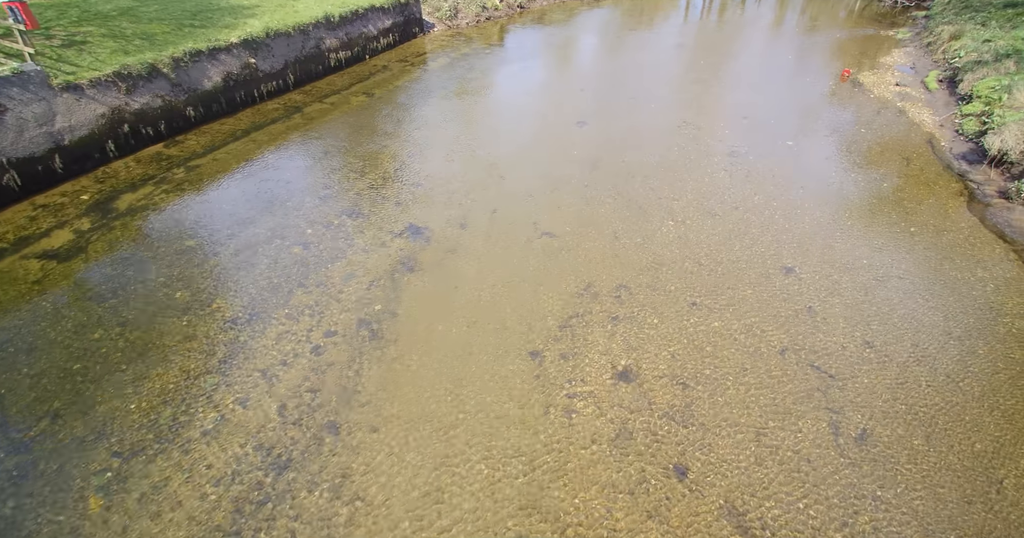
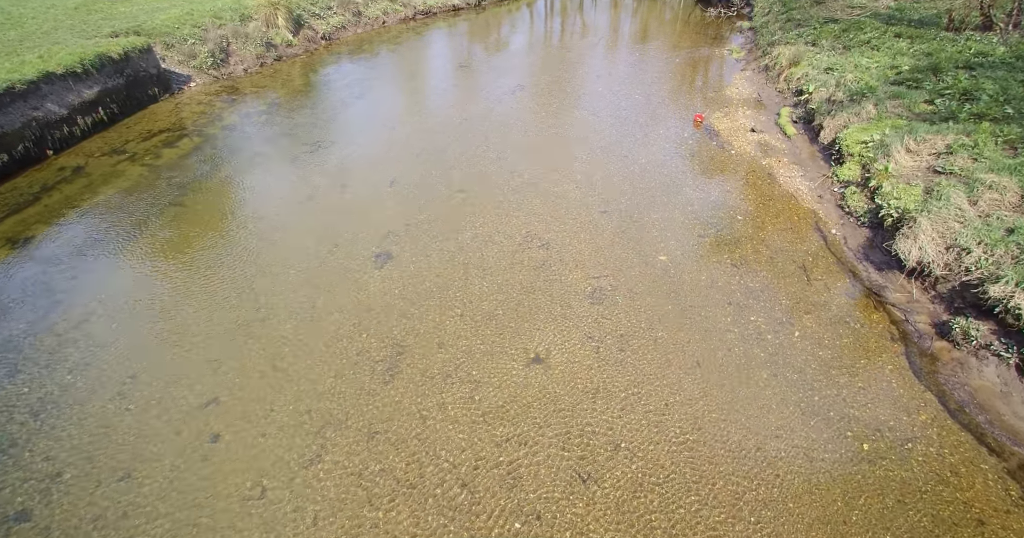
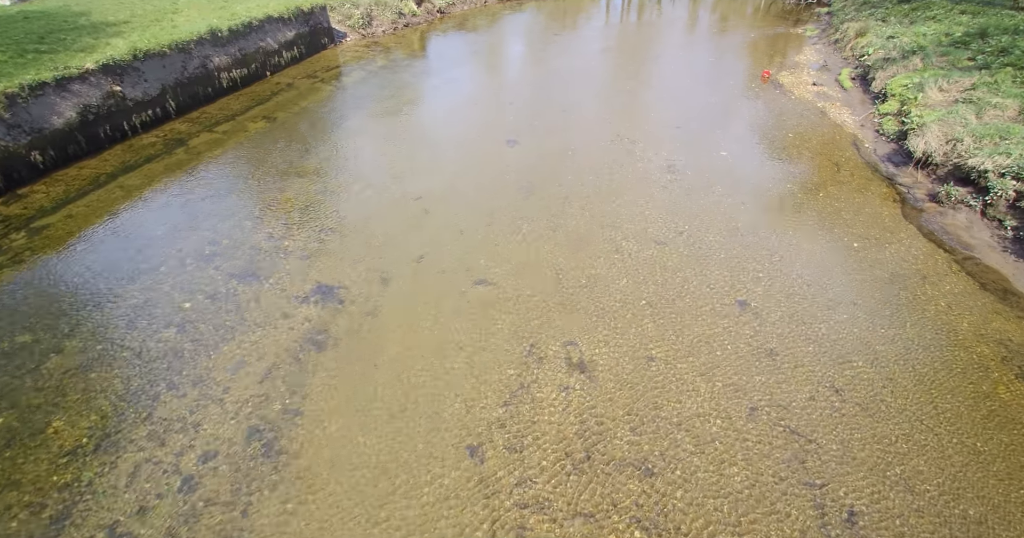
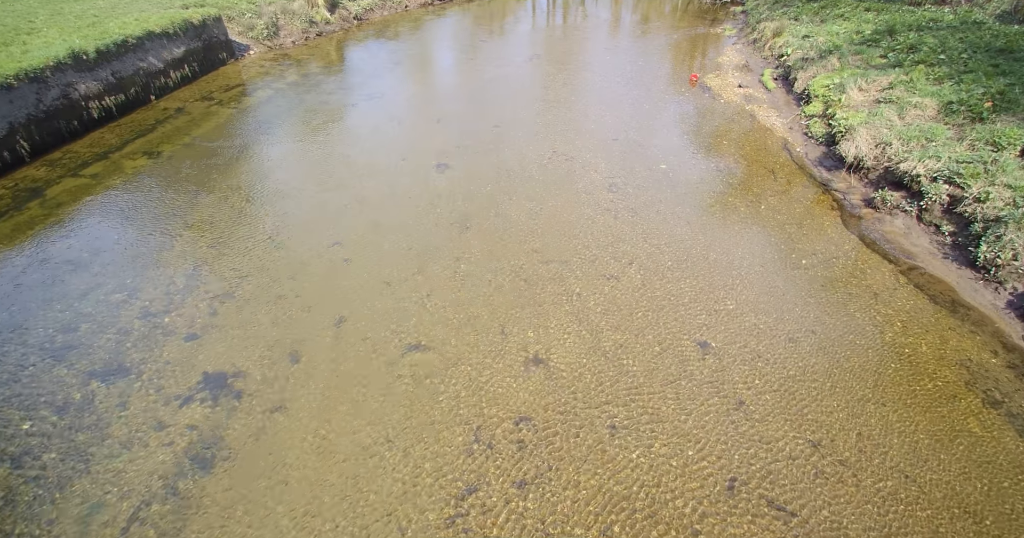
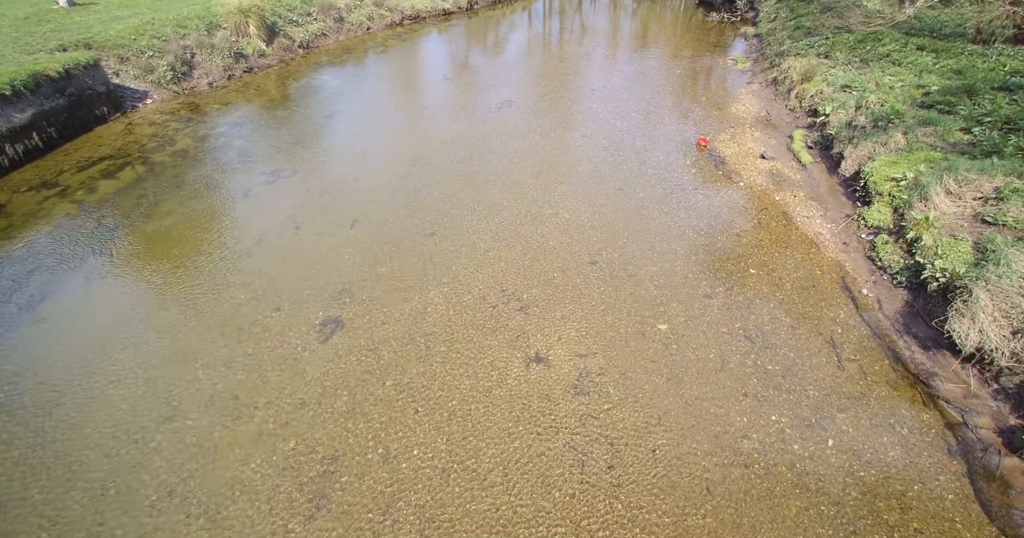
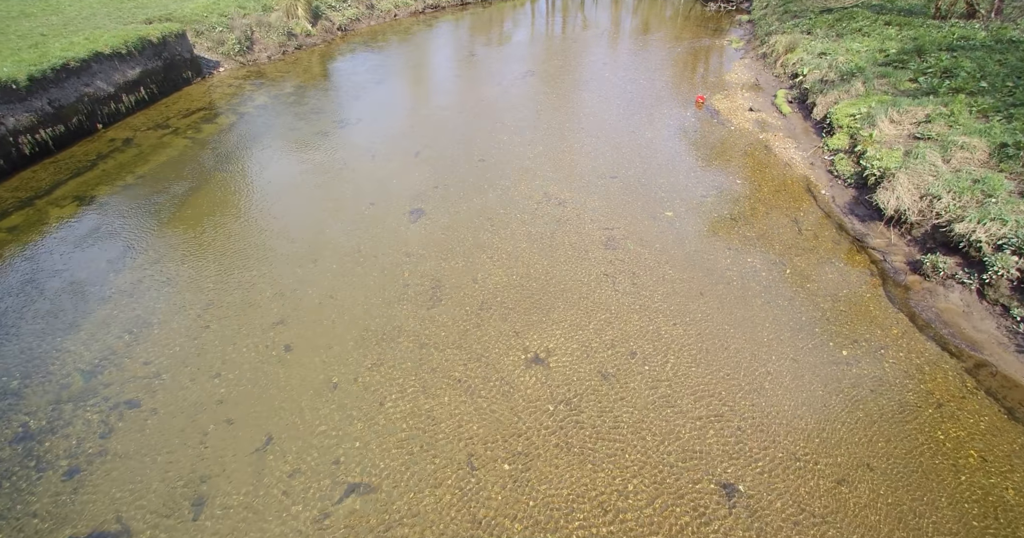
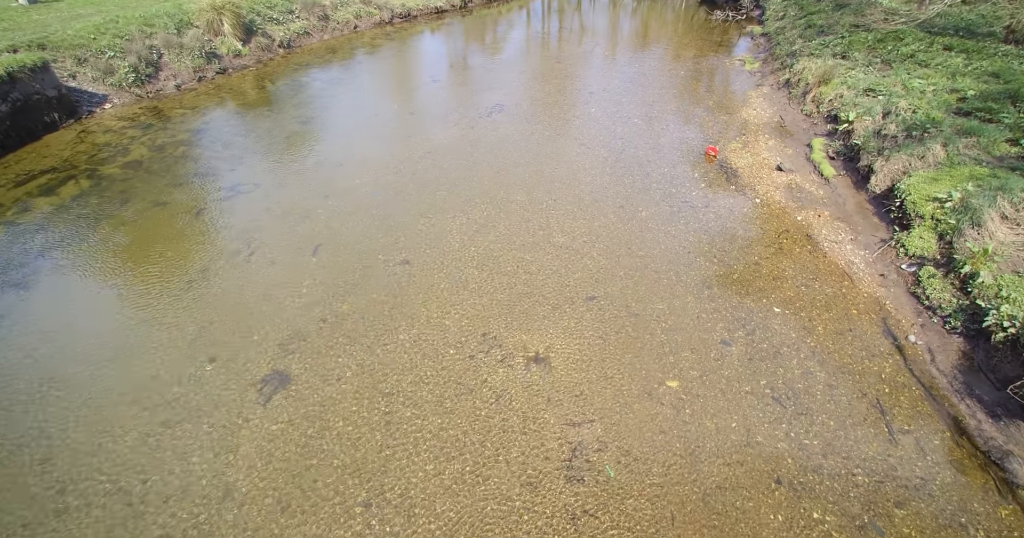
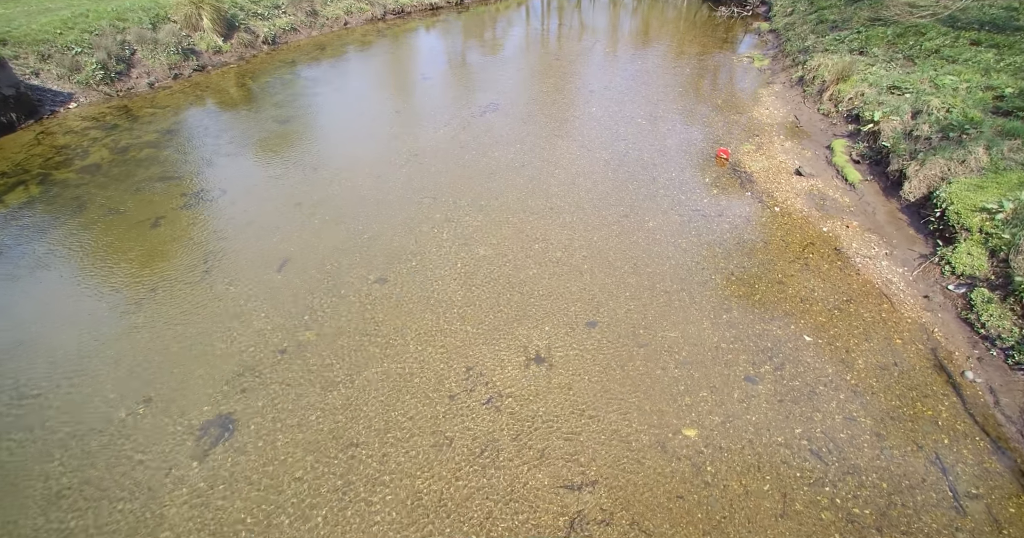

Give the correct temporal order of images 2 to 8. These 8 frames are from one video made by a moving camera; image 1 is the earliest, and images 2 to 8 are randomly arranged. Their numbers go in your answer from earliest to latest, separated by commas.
3, 4, 6, 2, 5, 7, 8
